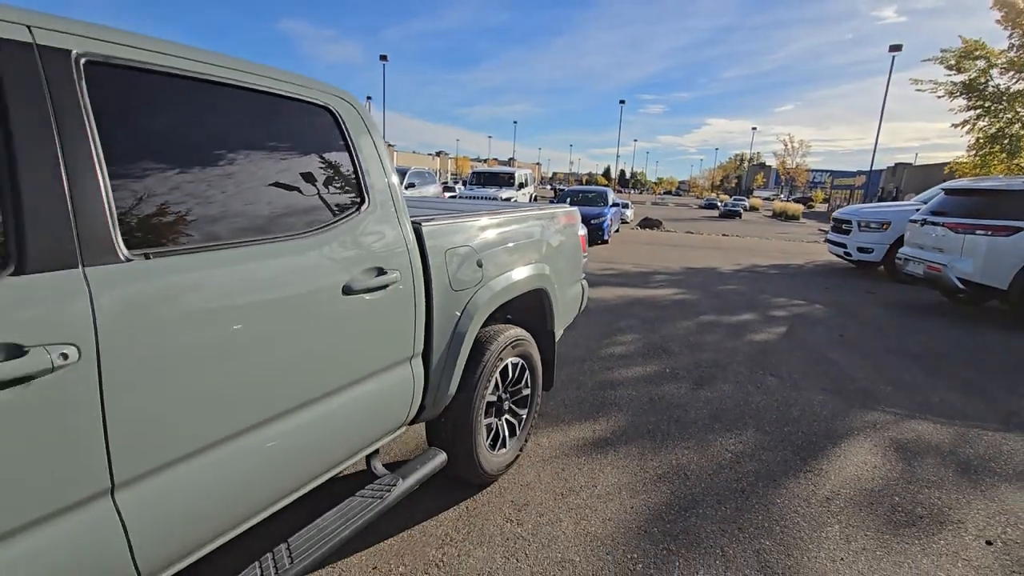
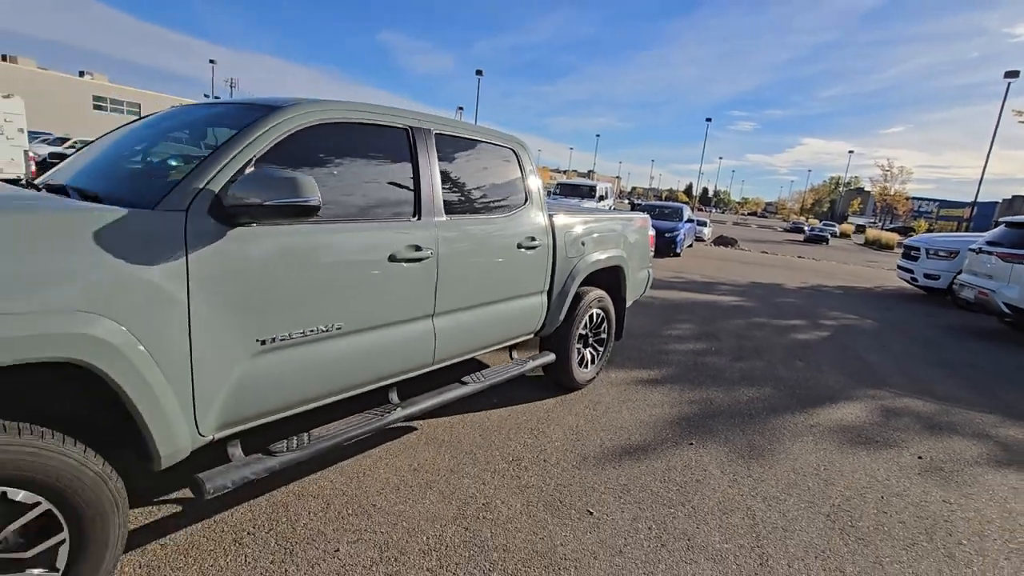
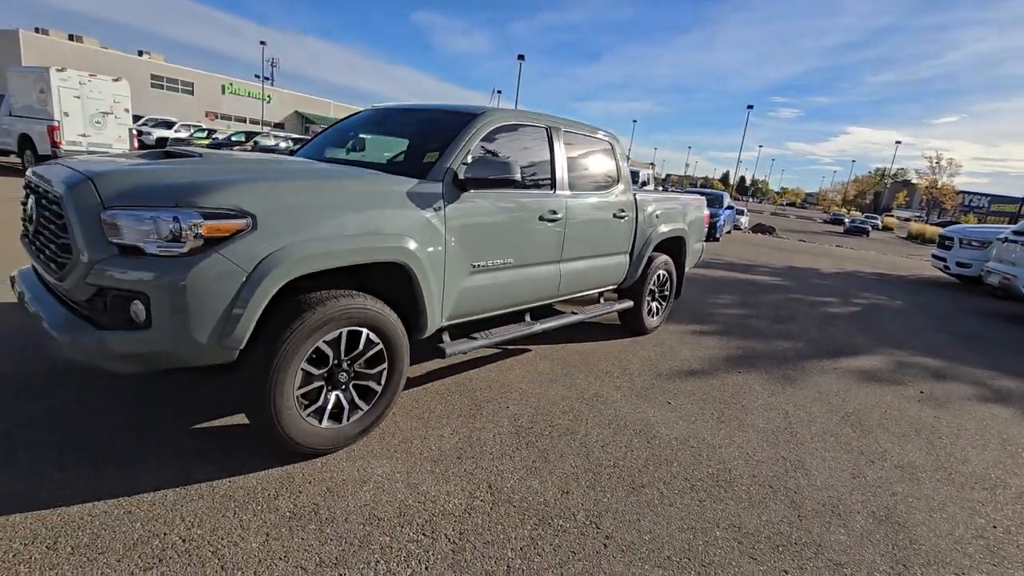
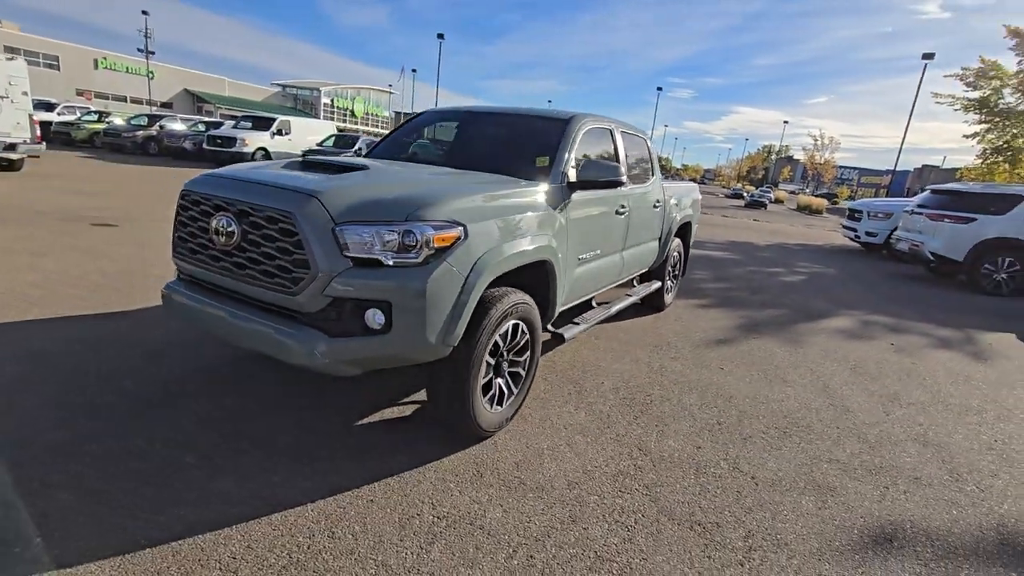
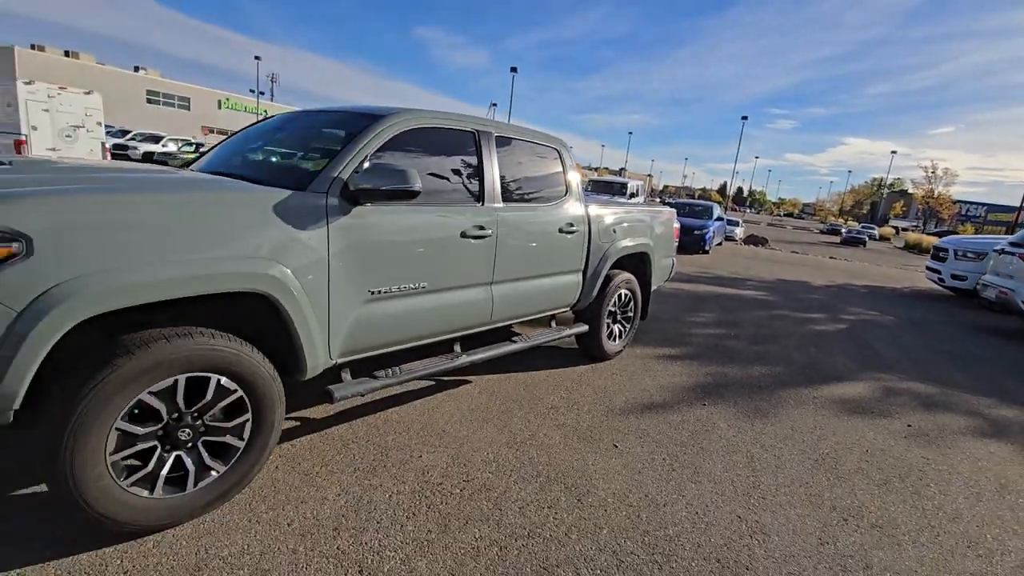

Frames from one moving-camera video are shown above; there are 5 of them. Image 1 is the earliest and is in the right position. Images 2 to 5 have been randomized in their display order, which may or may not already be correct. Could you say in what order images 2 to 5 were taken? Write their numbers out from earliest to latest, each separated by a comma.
2, 5, 3, 4
